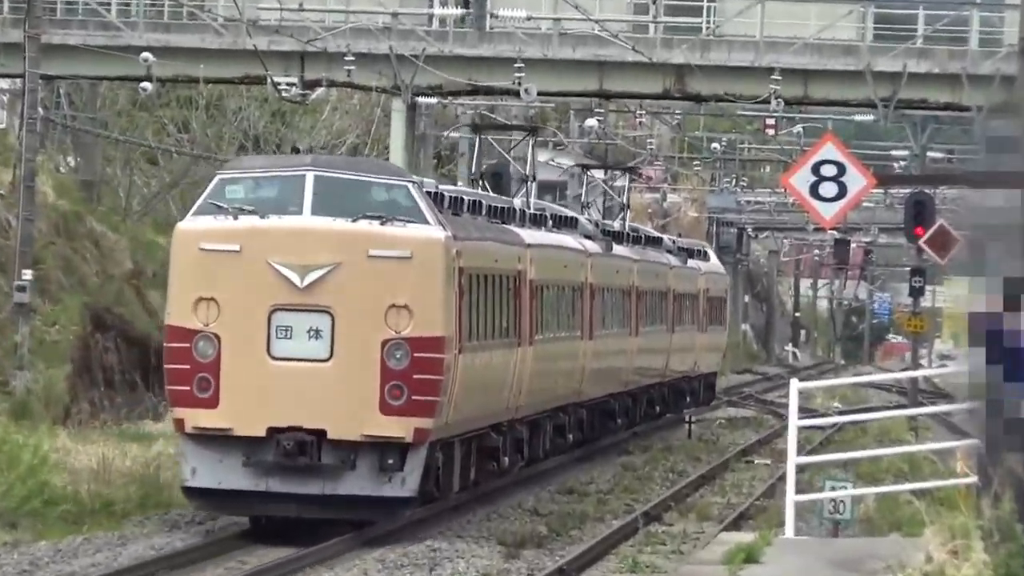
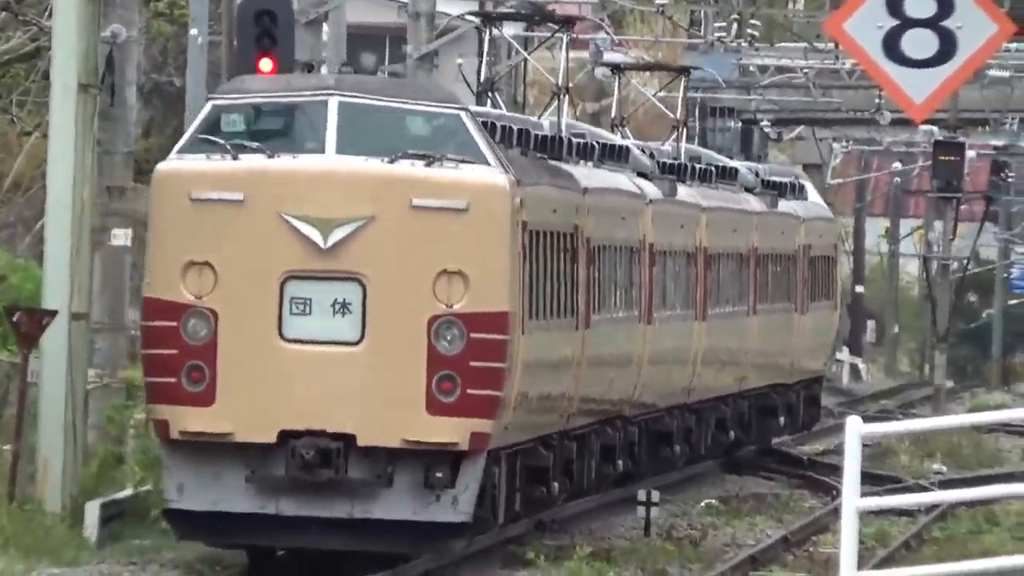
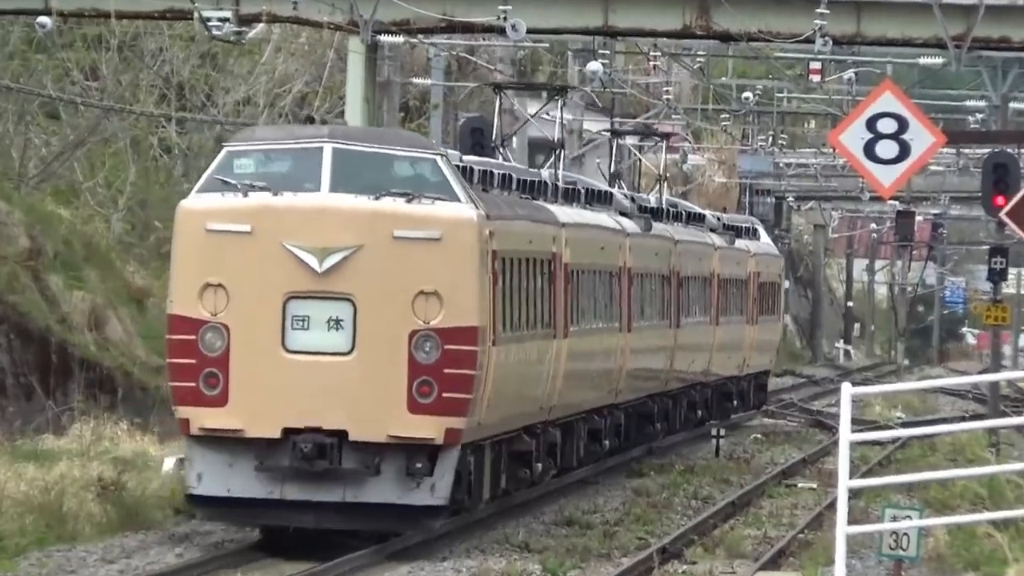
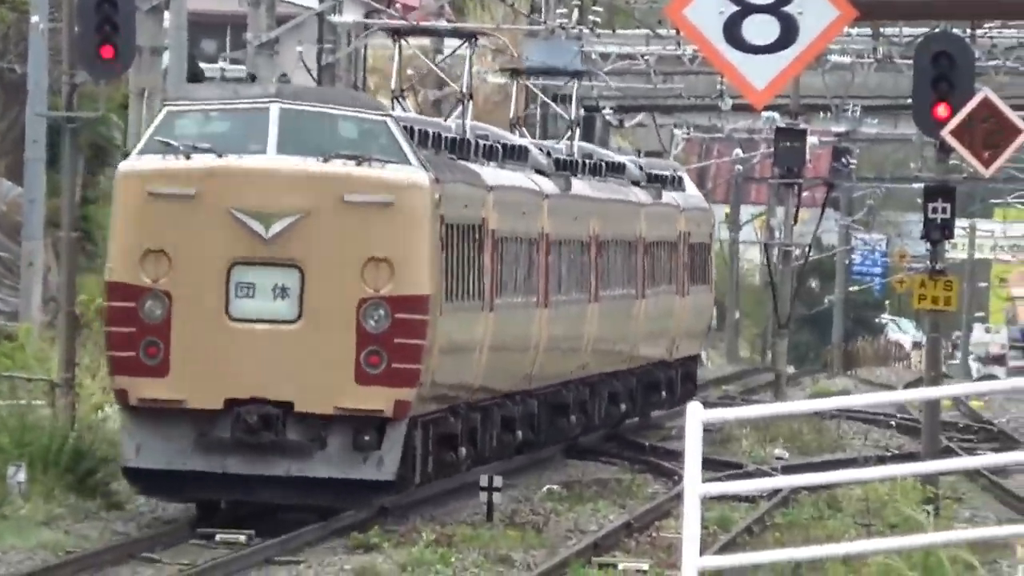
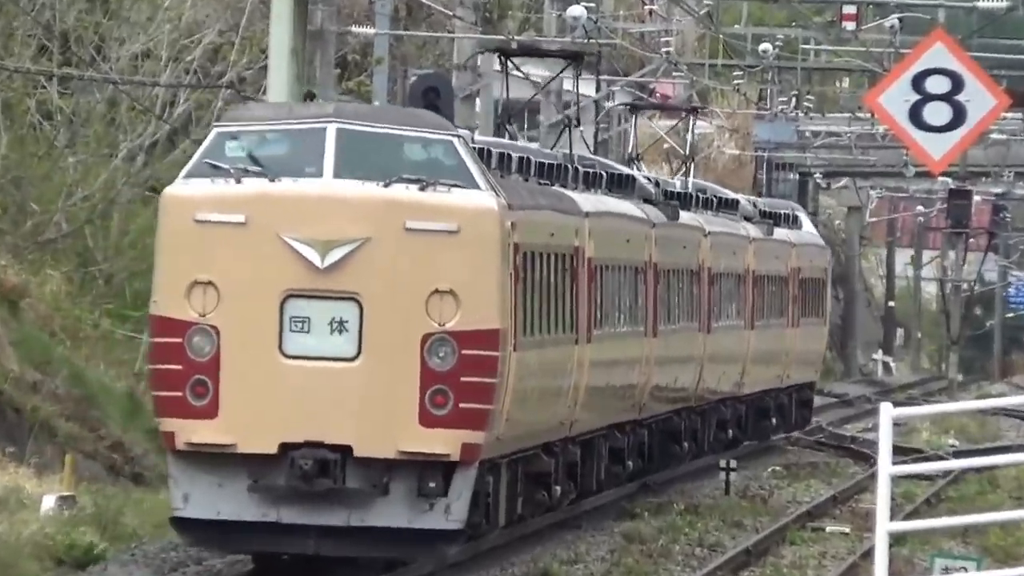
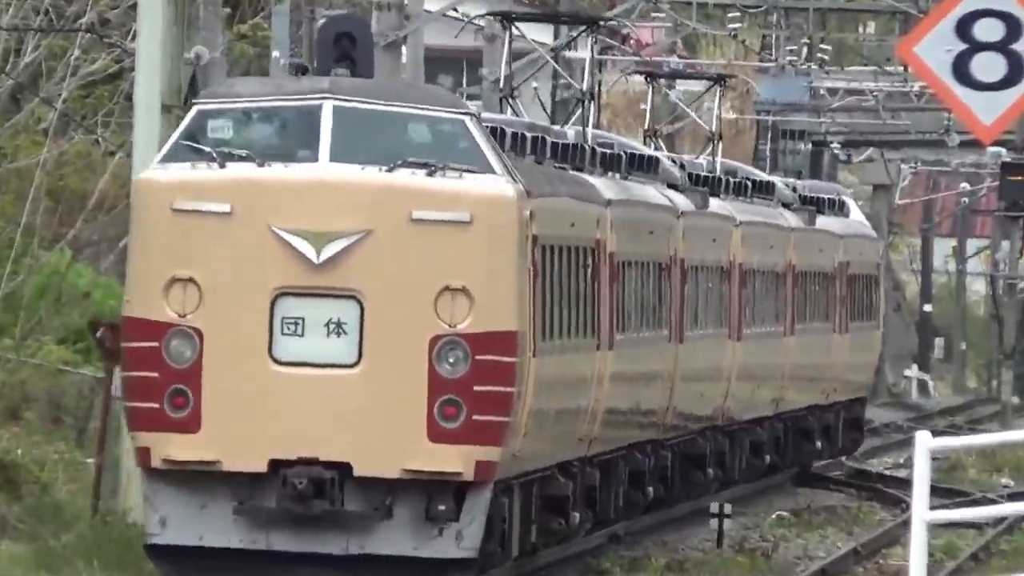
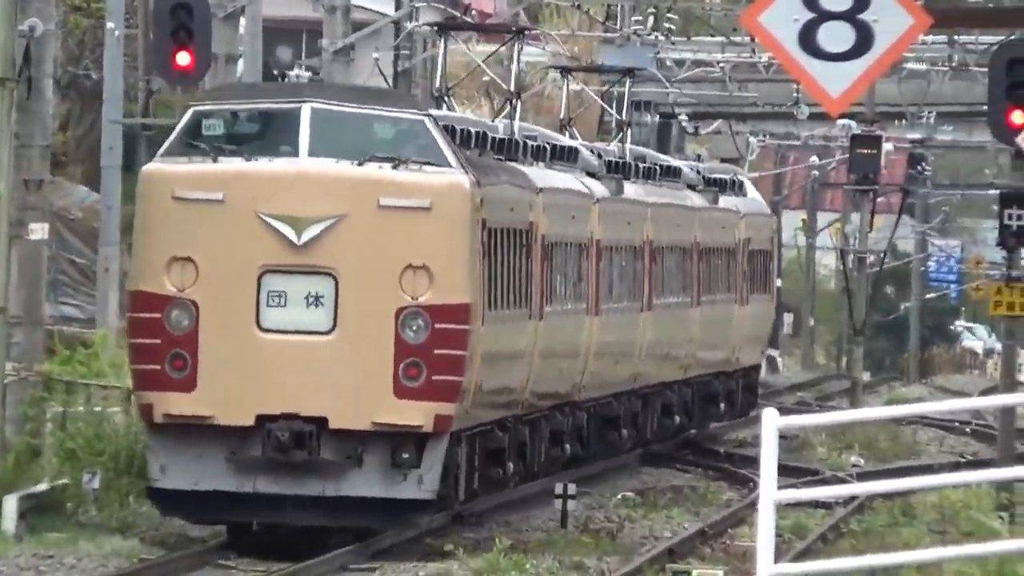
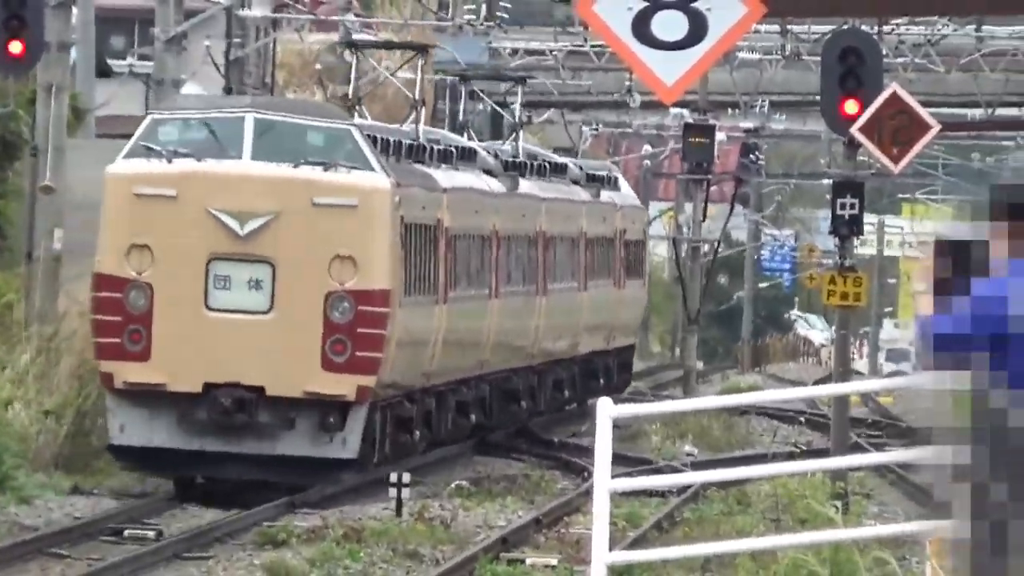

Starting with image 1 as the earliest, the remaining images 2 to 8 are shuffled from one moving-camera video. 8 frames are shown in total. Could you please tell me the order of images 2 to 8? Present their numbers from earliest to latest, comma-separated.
3, 5, 6, 2, 7, 4, 8
